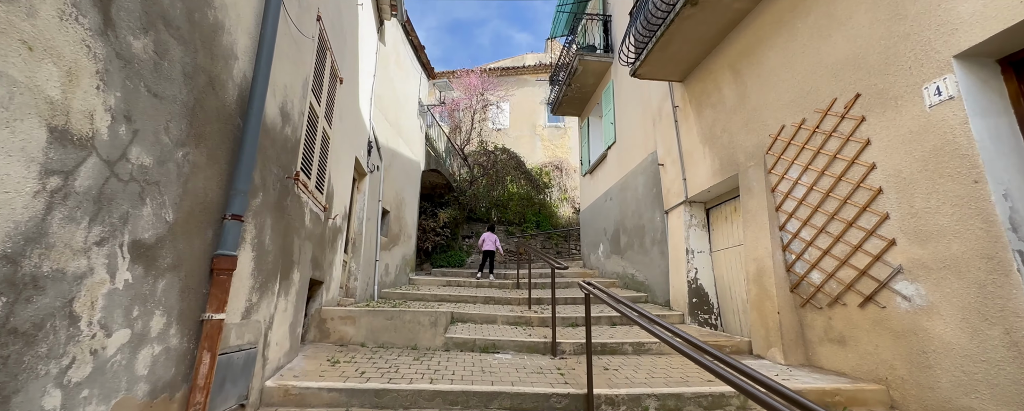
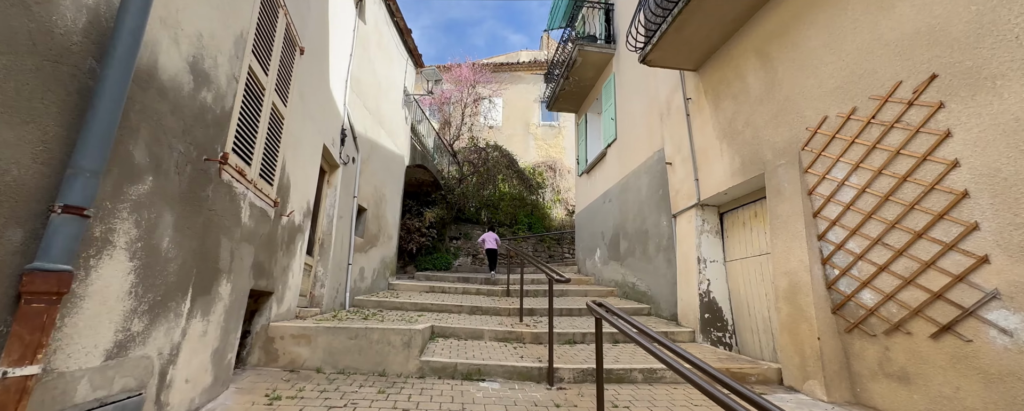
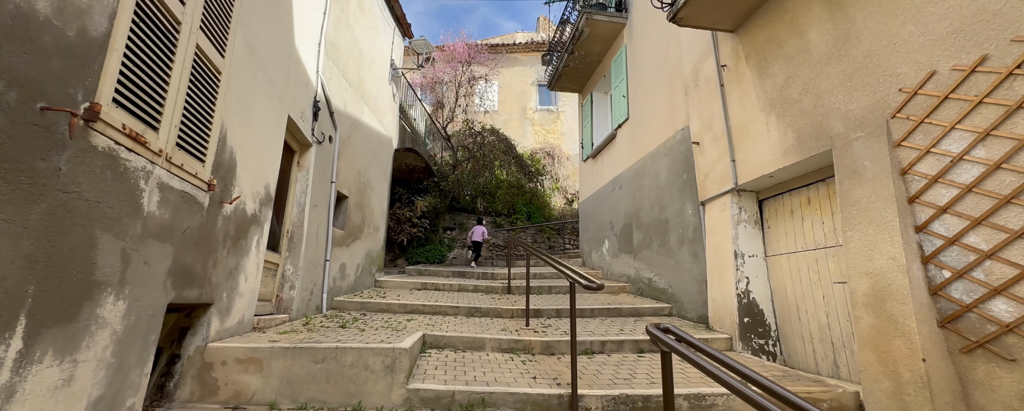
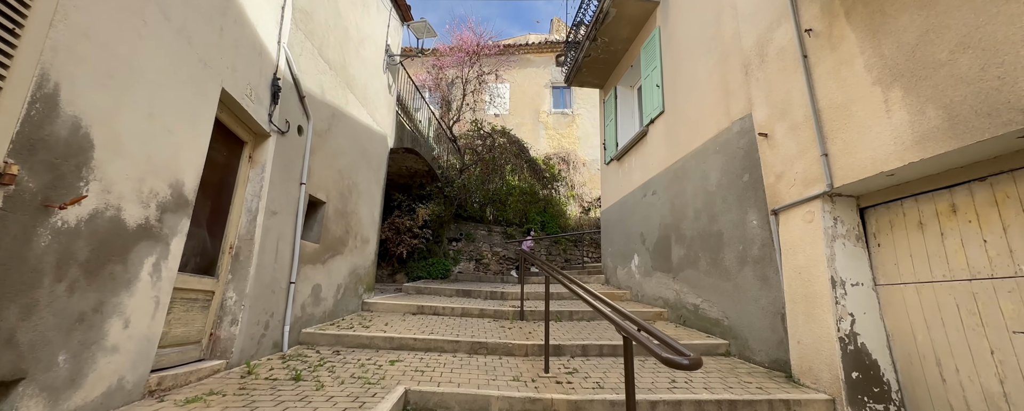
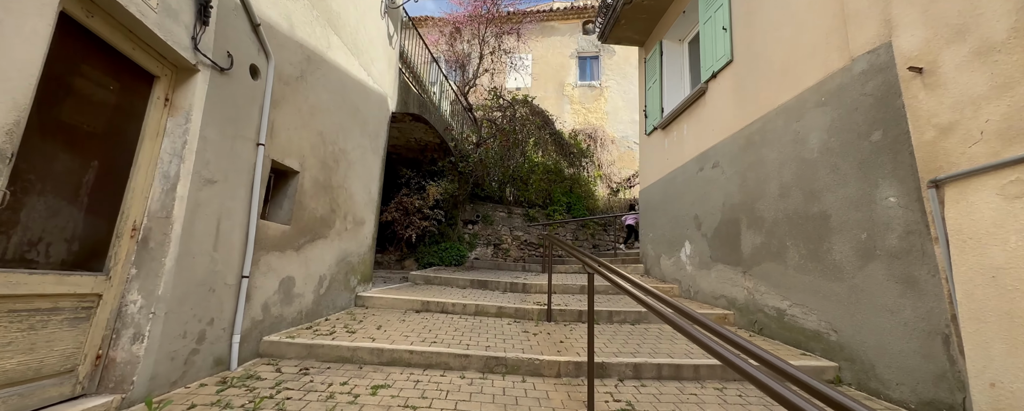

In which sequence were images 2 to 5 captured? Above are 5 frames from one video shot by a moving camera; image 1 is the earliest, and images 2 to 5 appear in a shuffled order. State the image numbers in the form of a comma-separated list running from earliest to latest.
2, 3, 4, 5
